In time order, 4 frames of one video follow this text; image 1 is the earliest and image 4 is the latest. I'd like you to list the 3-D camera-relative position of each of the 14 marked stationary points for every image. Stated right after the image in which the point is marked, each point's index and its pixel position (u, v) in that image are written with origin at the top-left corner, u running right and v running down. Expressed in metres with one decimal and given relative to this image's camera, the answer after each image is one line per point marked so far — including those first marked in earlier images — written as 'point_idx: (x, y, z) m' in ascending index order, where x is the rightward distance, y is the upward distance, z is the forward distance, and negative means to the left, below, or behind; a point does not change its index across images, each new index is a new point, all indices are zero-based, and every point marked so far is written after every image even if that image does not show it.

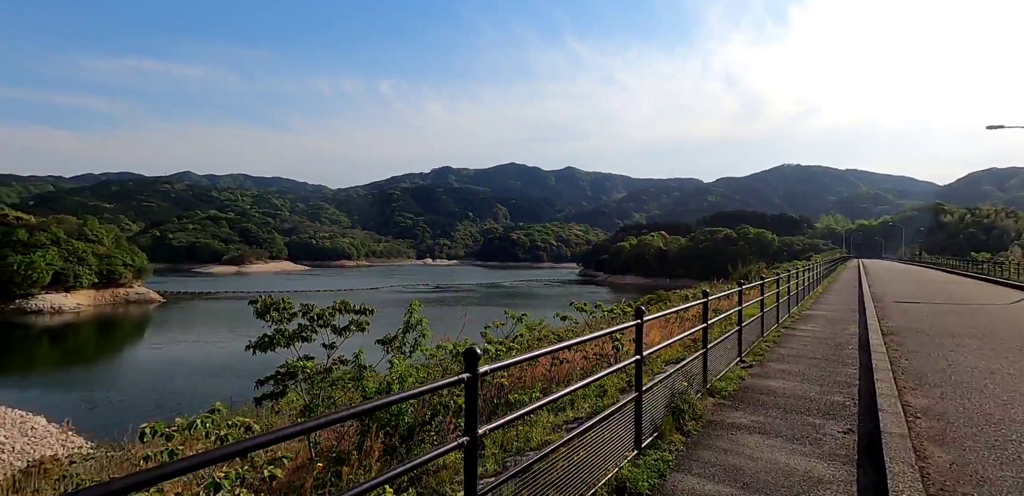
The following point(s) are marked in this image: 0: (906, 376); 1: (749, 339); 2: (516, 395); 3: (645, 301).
0: (+2.8, -0.9, +4.4) m
1: (+2.1, -0.8, +5.5) m
2: (+0.1, -1.1, +4.5) m
3: (+3.2, -1.2, +14.4) m
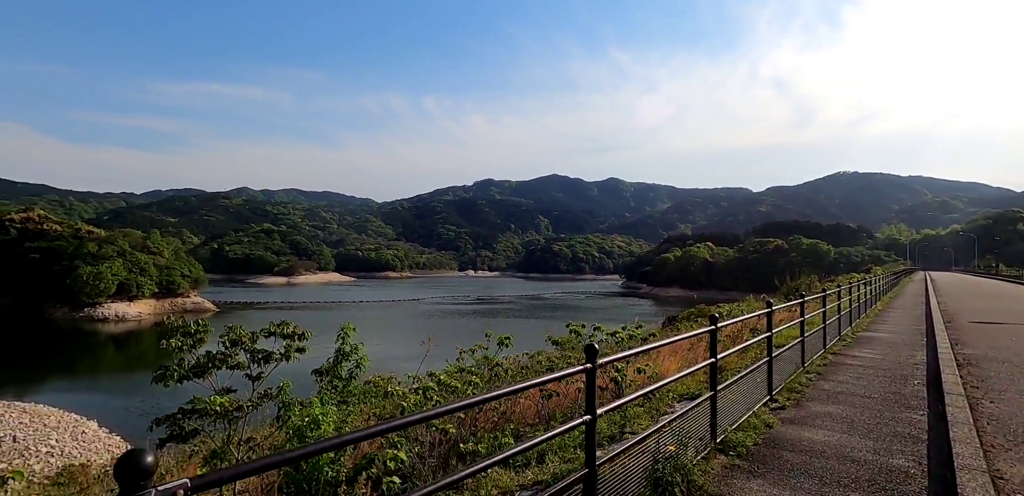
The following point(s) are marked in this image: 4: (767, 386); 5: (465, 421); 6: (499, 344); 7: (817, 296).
0: (+2.6, -1.0, +3.3) m
1: (+1.9, -0.9, +4.5) m
2: (-0.1, -1.1, +3.6) m
3: (+3.7, -1.5, +13.2) m
4: (+1.7, -0.9, +4.1) m
5: (-0.3, -1.1, +3.9) m
6: (-0.1, -0.8, +4.9) m
7: (+3.4, -0.5, +6.9) m
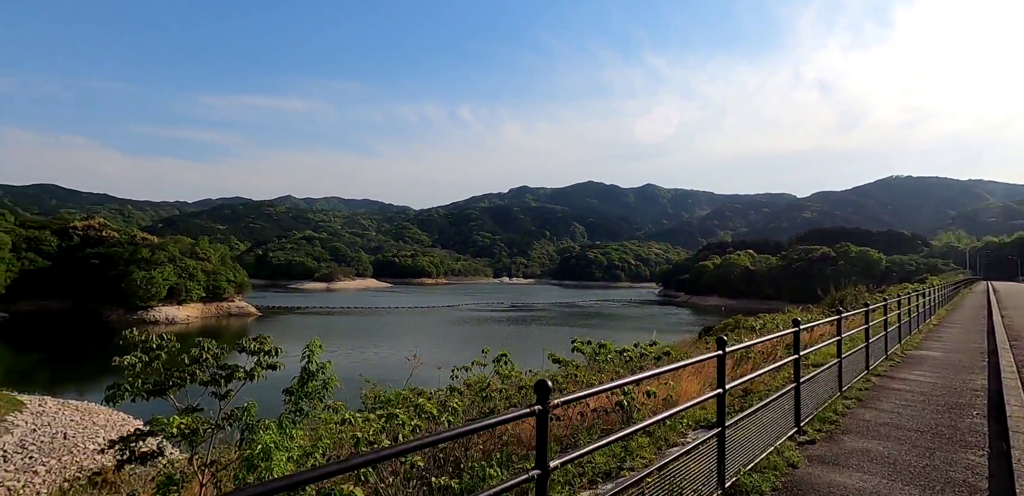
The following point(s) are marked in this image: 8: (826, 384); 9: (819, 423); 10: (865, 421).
0: (+2.5, -1.0, +2.8) m
1: (+1.9, -0.9, +3.9) m
2: (-0.2, -1.2, +3.2) m
3: (+4.2, -1.6, +12.6) m
4: (+1.6, -1.0, +3.6) m
5: (-0.3, -1.1, +3.5) m
6: (-0.1, -0.8, +4.5) m
7: (+3.5, -0.6, +6.3) m
8: (+2.1, -0.9, +4.2) m
9: (+1.9, -1.1, +3.8) m
10: (+2.2, -1.1, +3.9) m
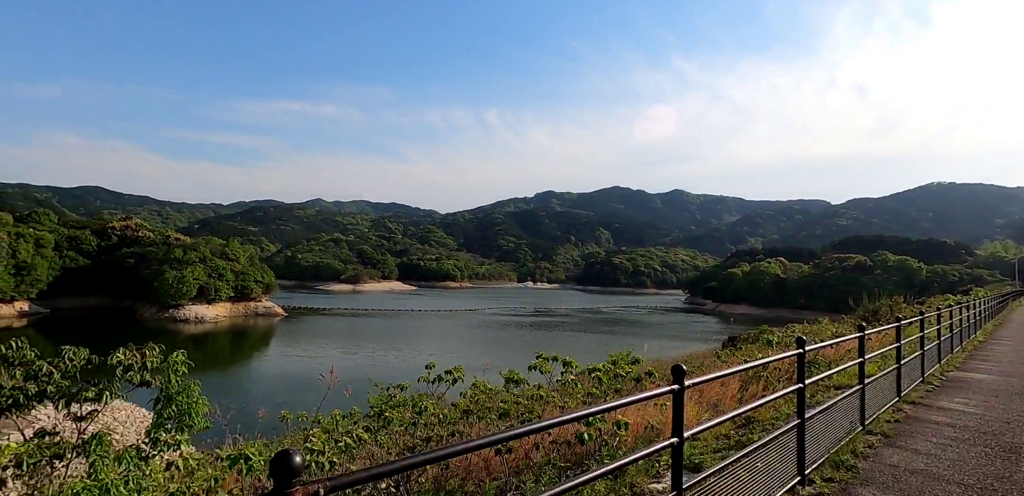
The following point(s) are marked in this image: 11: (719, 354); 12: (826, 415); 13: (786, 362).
0: (+2.1, -1.0, +2.0) m
1: (+1.6, -0.9, +3.2) m
2: (-0.5, -1.1, +2.6) m
3: (+4.3, -1.7, +11.7) m
4: (+1.3, -1.0, +2.8) m
5: (-0.7, -1.1, +2.8) m
6: (-0.4, -0.8, +3.8) m
7: (+3.3, -0.7, +5.4) m
8: (+1.8, -0.9, +3.4) m
9: (+1.5, -1.0, +3.0) m
10: (+1.9, -1.1, +3.1) m
11: (+3.4, -2.0, +11.1) m
12: (+1.6, -0.9, +3.2) m
13: (+2.7, -1.1, +6.2) m
